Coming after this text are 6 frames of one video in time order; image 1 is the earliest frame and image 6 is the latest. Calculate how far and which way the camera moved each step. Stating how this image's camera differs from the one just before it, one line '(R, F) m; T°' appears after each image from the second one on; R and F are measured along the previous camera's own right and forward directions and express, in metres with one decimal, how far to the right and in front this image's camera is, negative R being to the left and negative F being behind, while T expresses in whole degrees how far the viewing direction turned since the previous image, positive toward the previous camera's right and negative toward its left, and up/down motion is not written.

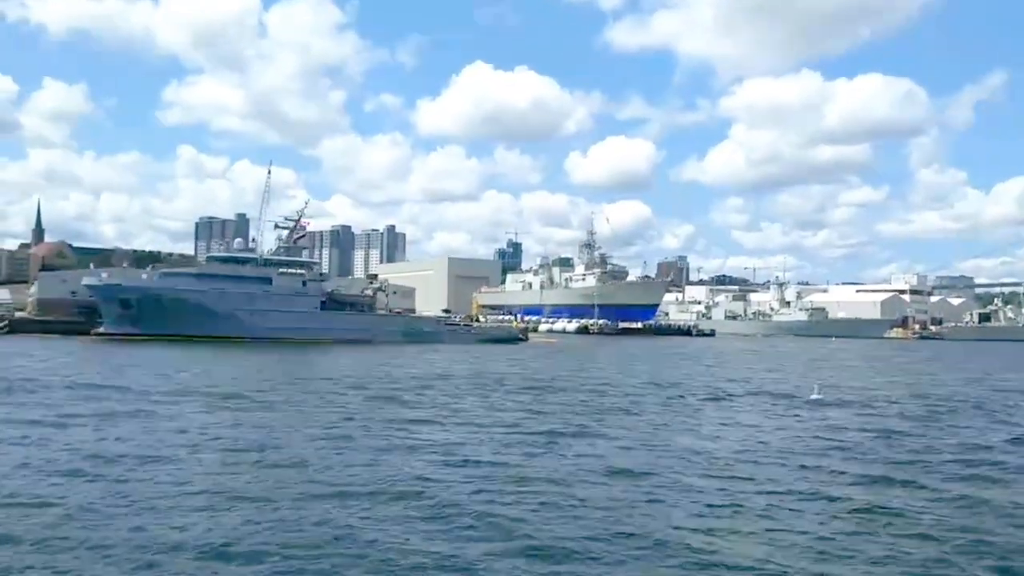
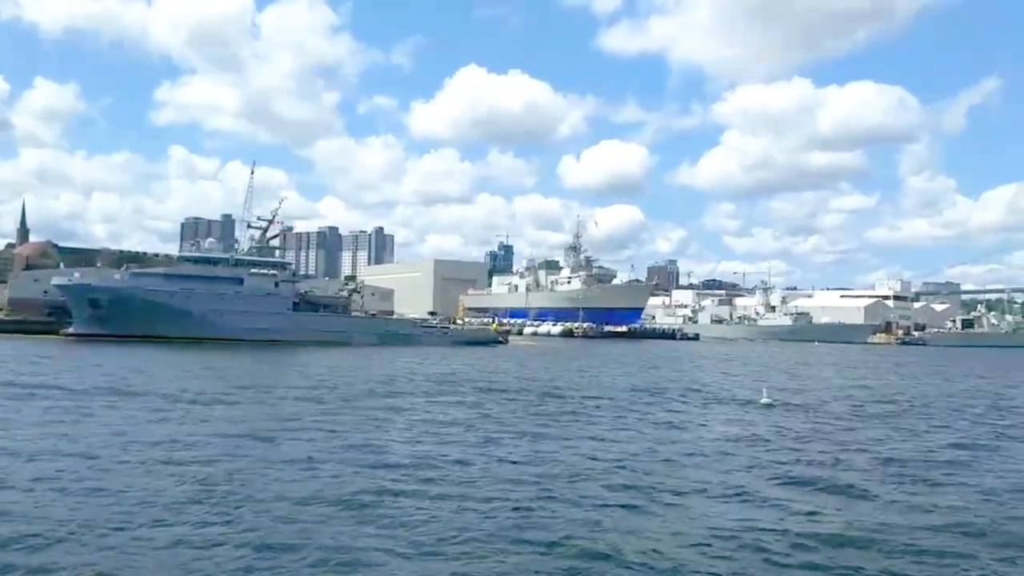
(+0.5, +0.1) m; +1°
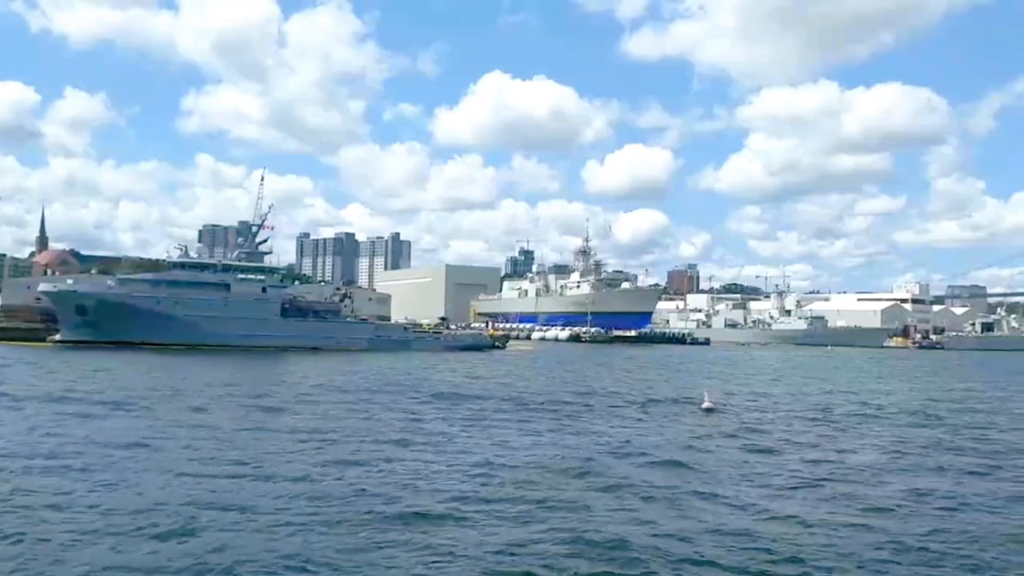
(+0.9, +0.2) m; -1°
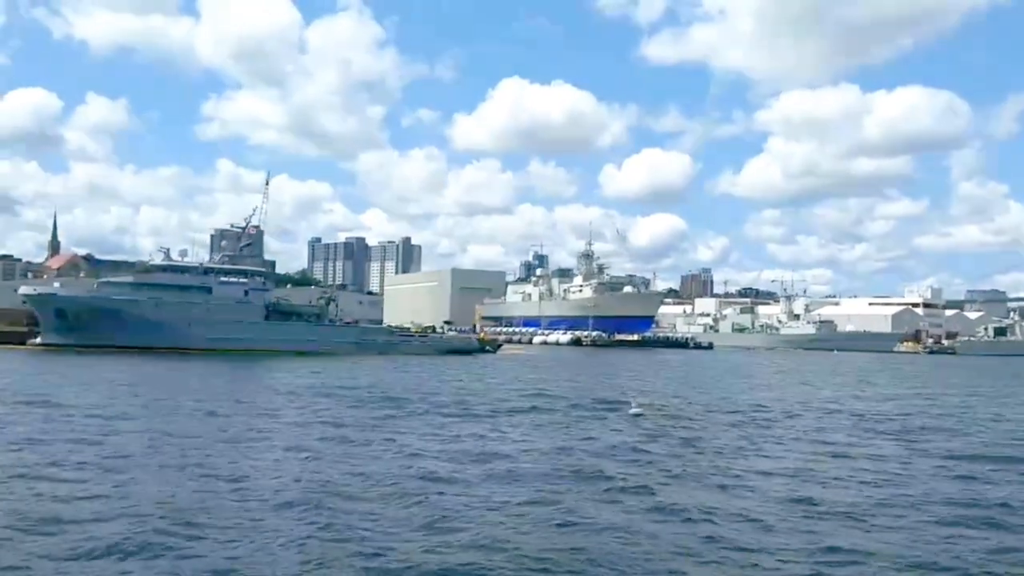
(+0.9, +0.3) m; -1°
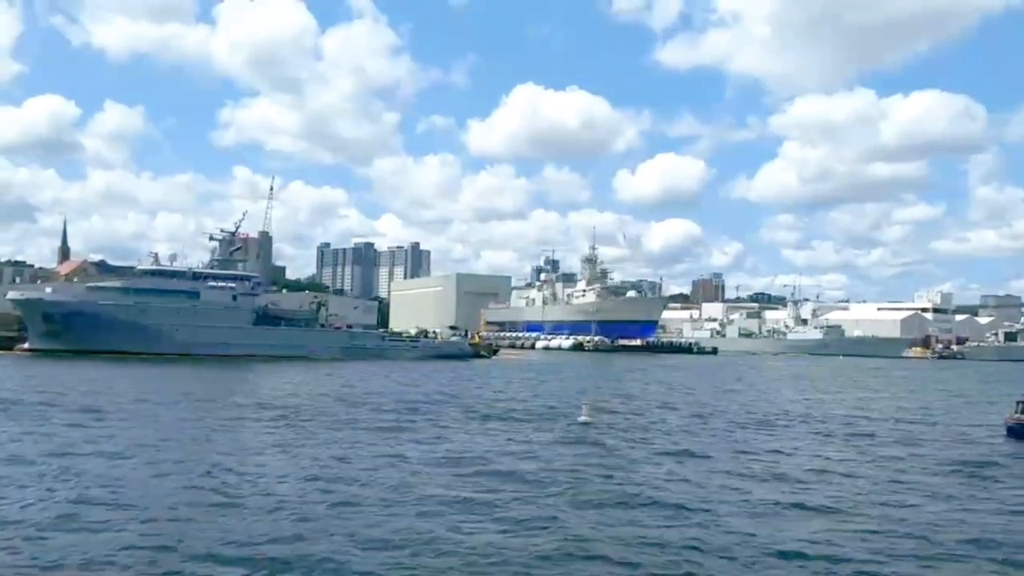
(+0.6, +0.2) m; -1°
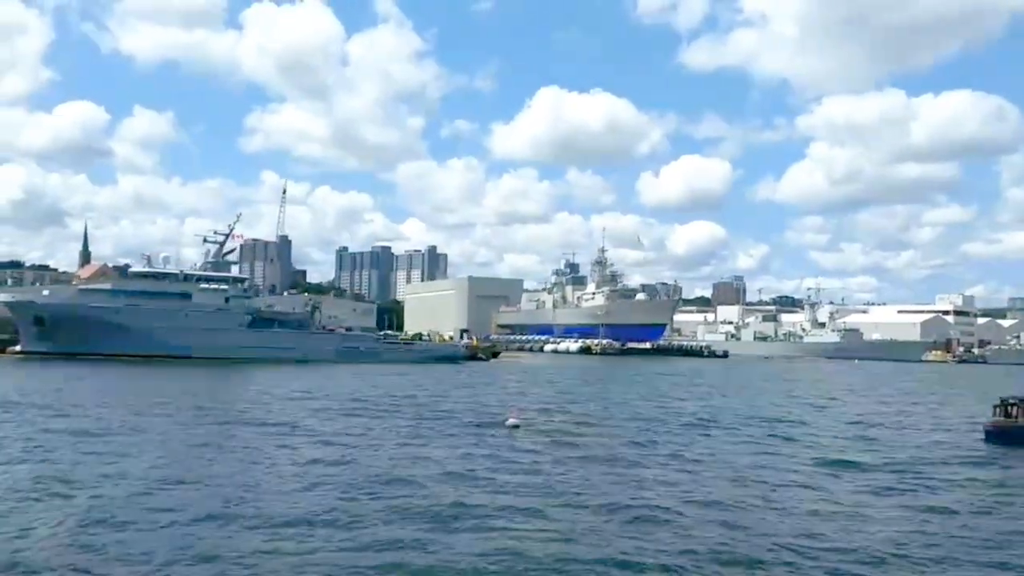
(+0.8, +0.3) m; -2°
